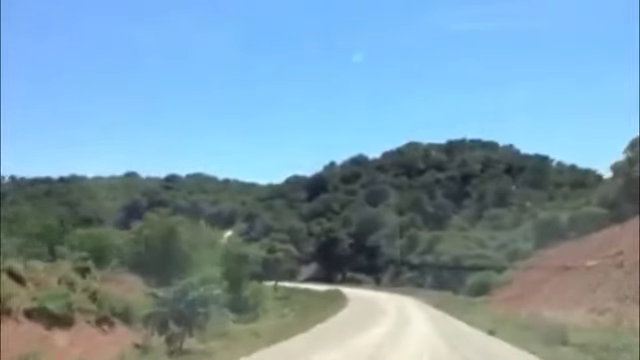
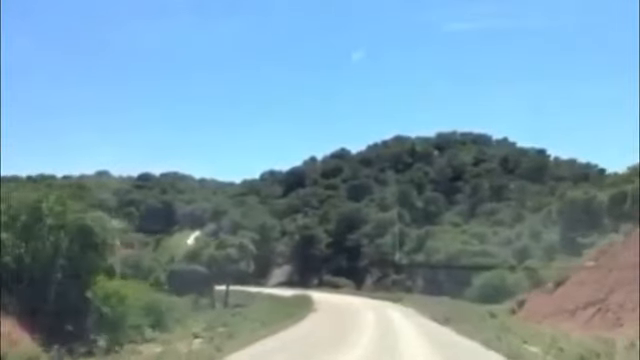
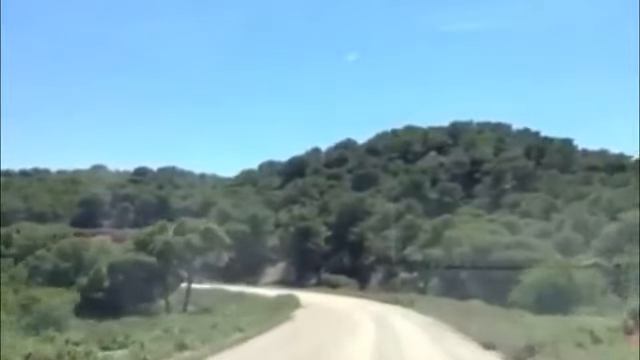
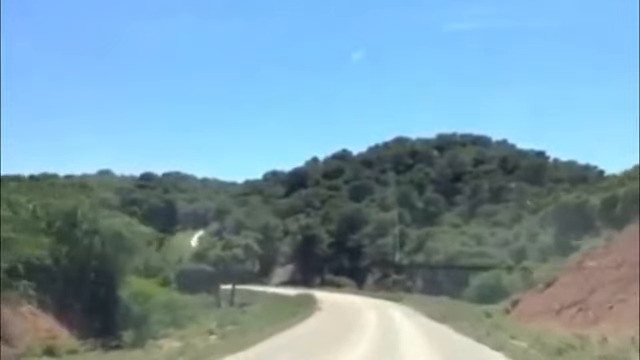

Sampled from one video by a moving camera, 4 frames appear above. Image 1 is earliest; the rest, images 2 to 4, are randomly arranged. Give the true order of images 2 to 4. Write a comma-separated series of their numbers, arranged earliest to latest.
4, 2, 3
